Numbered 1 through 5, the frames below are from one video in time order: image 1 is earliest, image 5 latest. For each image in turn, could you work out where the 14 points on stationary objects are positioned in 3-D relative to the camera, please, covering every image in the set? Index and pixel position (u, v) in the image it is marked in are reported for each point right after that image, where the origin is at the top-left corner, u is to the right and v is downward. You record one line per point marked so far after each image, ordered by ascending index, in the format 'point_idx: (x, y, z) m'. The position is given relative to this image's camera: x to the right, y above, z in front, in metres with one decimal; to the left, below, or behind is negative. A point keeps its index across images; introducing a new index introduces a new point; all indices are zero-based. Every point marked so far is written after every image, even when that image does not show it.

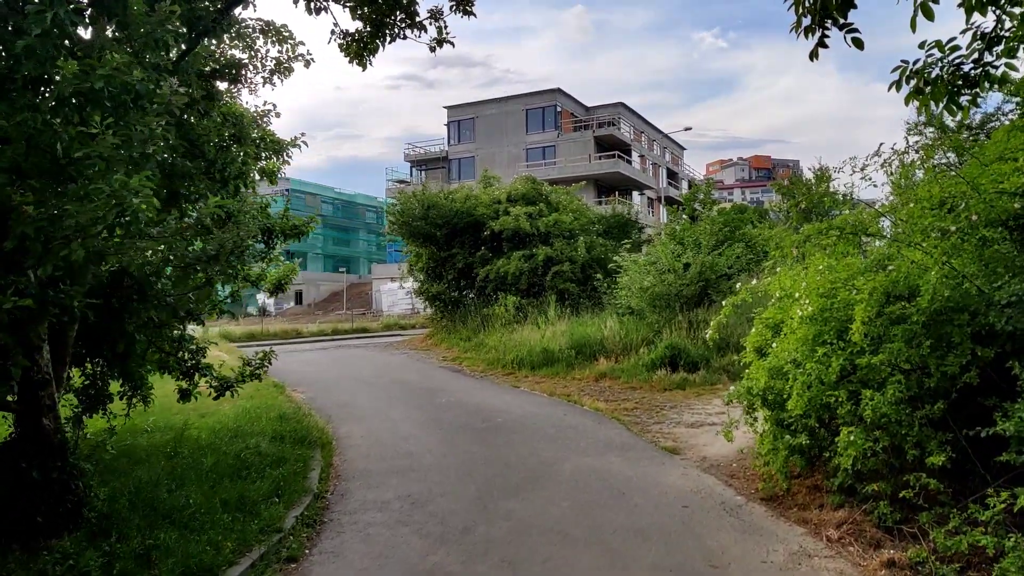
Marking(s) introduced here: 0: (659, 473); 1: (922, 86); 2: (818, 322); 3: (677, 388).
0: (+1.5, -1.9, +7.4) m
1: (+2.9, +1.4, +5.3) m
2: (+2.6, -0.3, +6.2) m
3: (+2.8, -1.7, +12.4) m
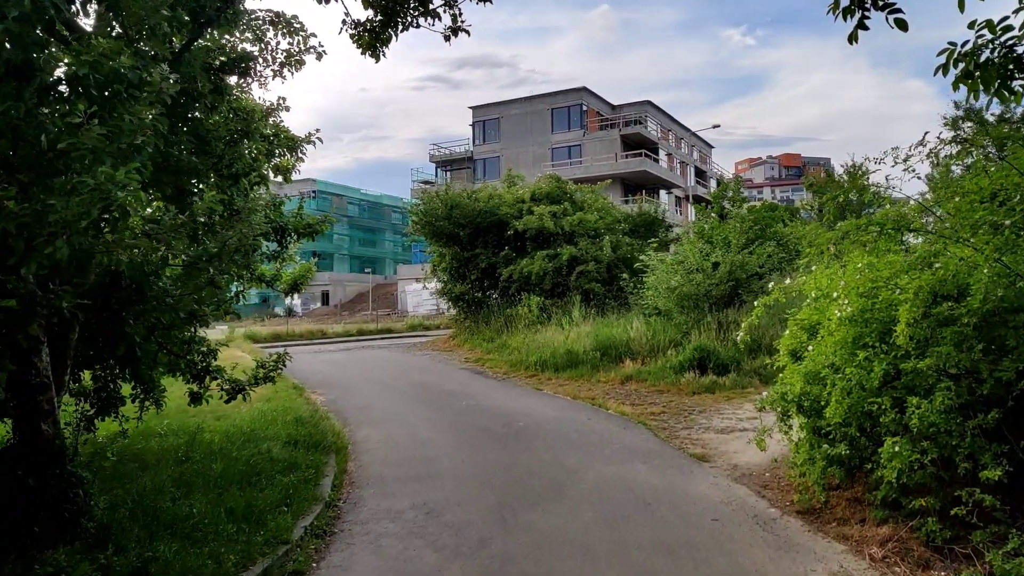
0: (+1.7, -1.9, +7.1) m
1: (+3.1, +1.5, +4.9) m
2: (+2.7, -0.3, +5.8) m
3: (+3.2, -1.7, +12.0) m
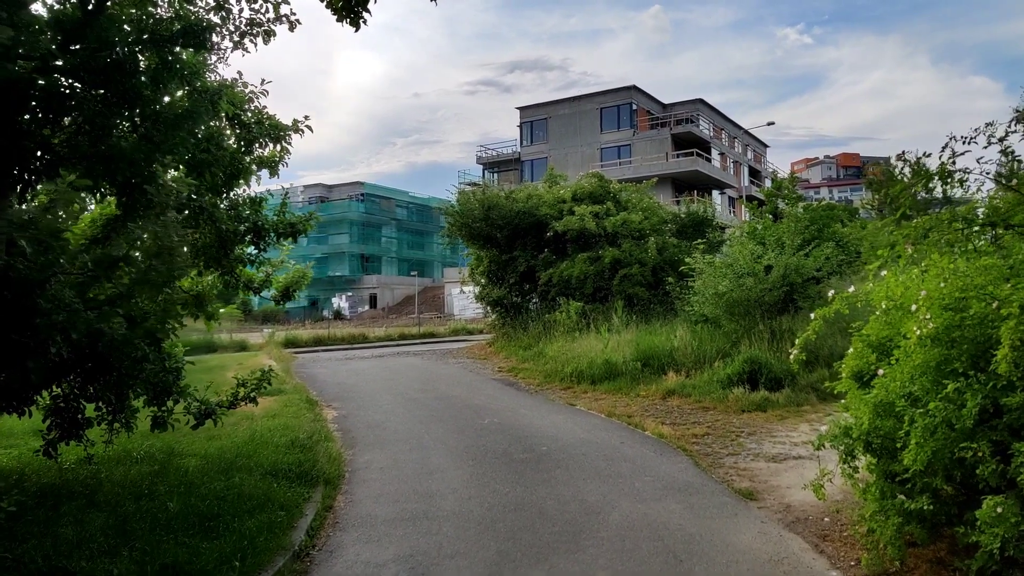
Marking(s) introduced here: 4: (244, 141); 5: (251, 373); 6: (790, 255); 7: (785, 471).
0: (+1.8, -2.0, +5.9) m
1: (+3.0, +1.4, +3.6) m
2: (+2.7, -0.4, +4.6) m
3: (+3.6, -1.8, +10.7) m
4: (-2.5, +1.4, +6.8) m
5: (-2.6, -0.8, +7.3) m
6: (+5.2, +0.6, +13.8) m
7: (+2.9, -2.0, +7.8) m
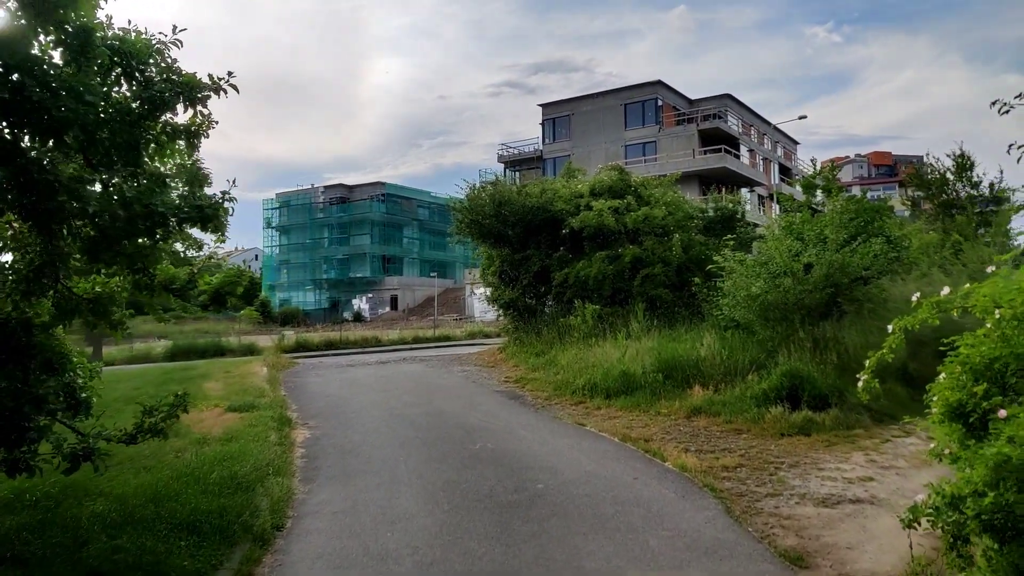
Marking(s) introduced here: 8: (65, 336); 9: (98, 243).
0: (+1.6, -2.0, +4.3) m
1: (+2.7, +1.4, +2.0) m
2: (+2.5, -0.4, +3.0) m
3: (+3.6, -1.8, +9.1) m
4: (-2.7, +1.3, +5.4) m
5: (-2.7, -0.9, +5.8) m
6: (+5.3, +0.6, +12.1) m
7: (+2.8, -2.0, +6.2) m
8: (-3.7, -0.4, +6.1) m
9: (-2.8, +0.3, +5.0) m
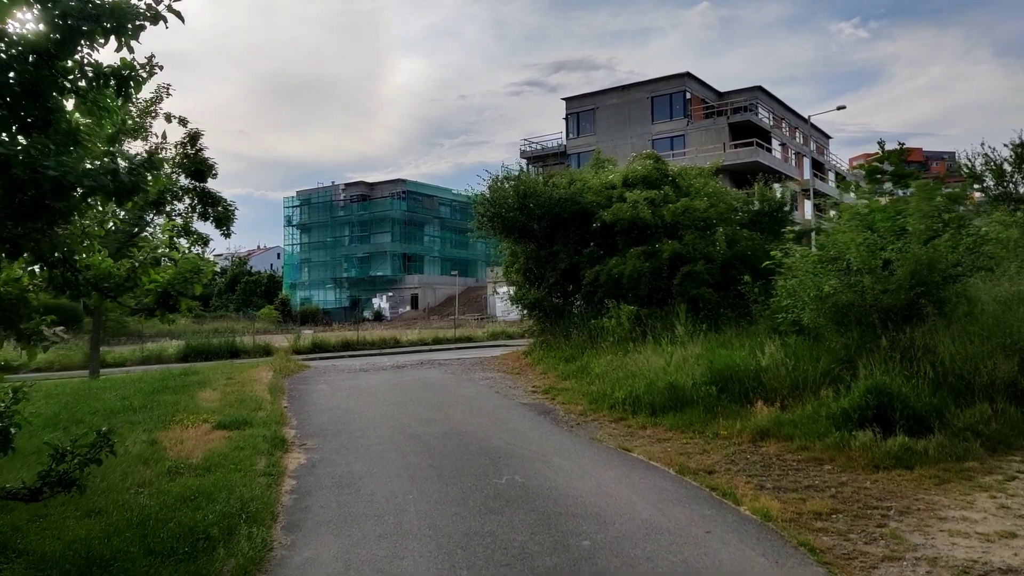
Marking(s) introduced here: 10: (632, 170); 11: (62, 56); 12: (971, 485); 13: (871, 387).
0: (+1.8, -2.0, +2.7) m
1: (+2.8, +1.4, +0.4) m
2: (+2.6, -0.4, +1.3) m
3: (+3.9, -1.8, +7.4) m
4: (-2.5, +1.4, +3.9) m
5: (-2.5, -0.9, +4.3) m
6: (+5.7, +0.6, +10.3) m
7: (+3.0, -2.0, +4.5) m
8: (-3.5, -0.4, +4.7) m
9: (-2.6, +0.3, +3.6) m
10: (+2.9, +2.9, +17.8) m
11: (-2.4, +1.3, +4.0) m
12: (+4.3, -1.8, +6.9) m
13: (+4.2, -1.2, +8.5) m
